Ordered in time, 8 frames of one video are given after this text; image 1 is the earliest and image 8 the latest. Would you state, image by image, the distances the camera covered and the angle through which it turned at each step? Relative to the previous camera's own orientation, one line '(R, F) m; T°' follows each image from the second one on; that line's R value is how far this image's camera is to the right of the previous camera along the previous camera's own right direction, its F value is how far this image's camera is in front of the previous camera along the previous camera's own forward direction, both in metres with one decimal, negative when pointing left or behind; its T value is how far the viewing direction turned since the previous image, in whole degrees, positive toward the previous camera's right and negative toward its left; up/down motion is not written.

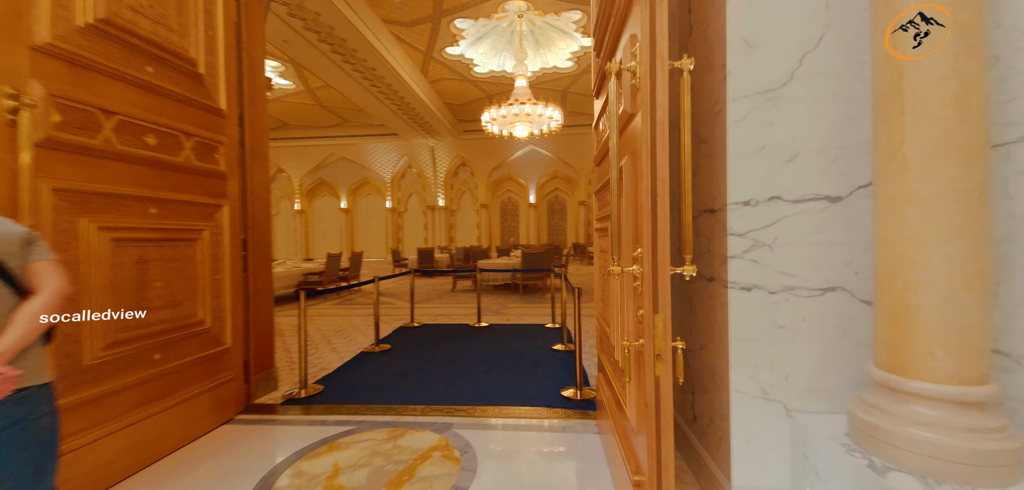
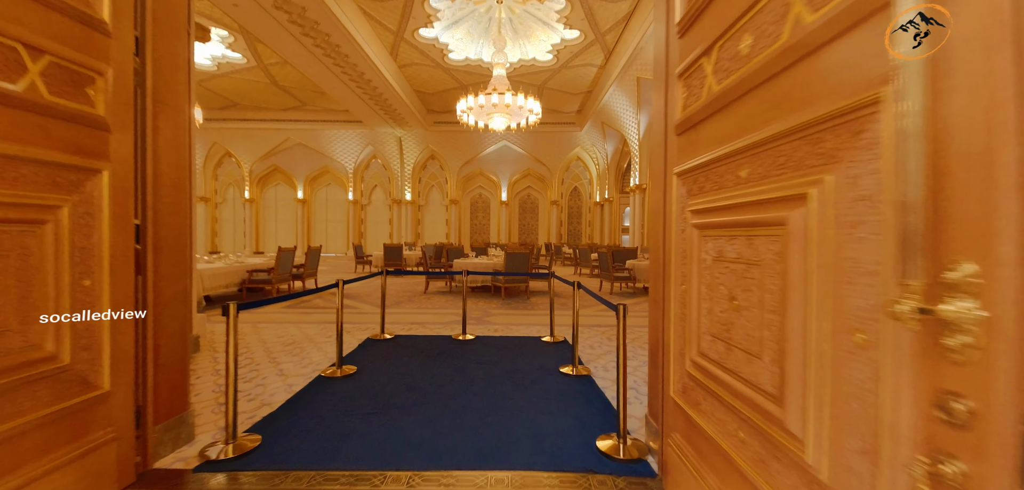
(-0.3, +0.8) m; +5°
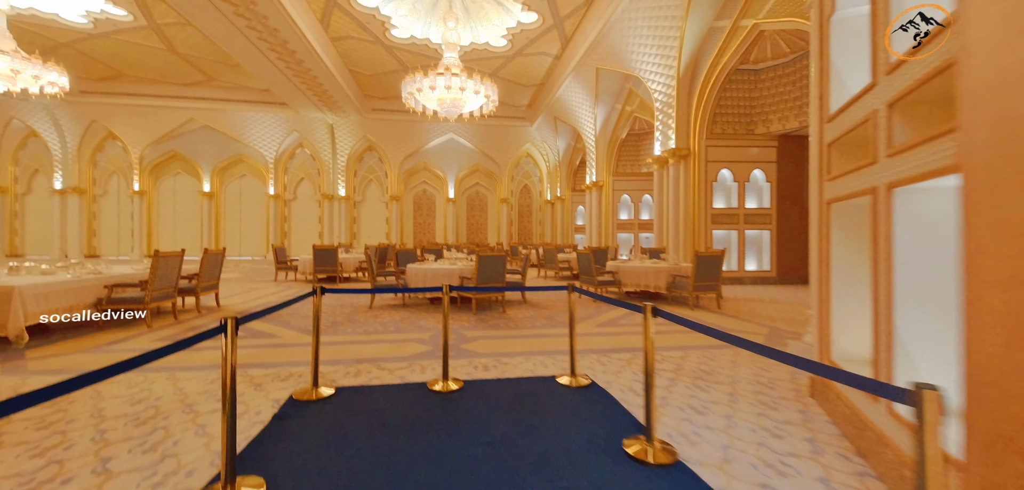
(-0.4, +1.2) m; +9°
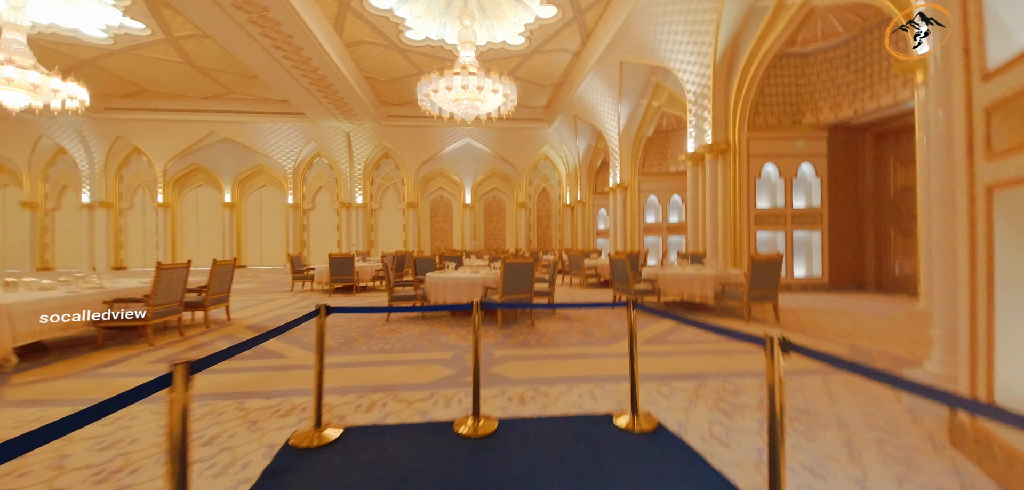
(-0.1, +0.5) m; -2°
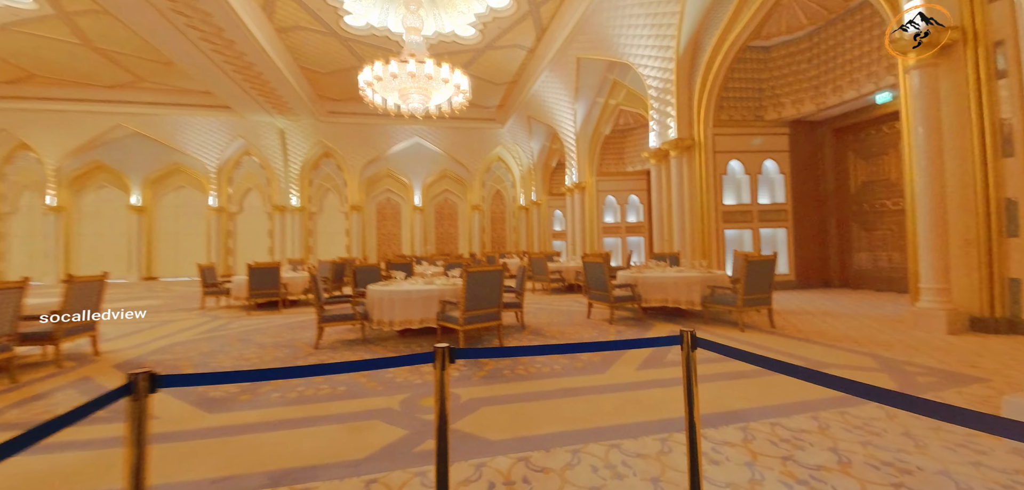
(-0.1, +0.8) m; +7°
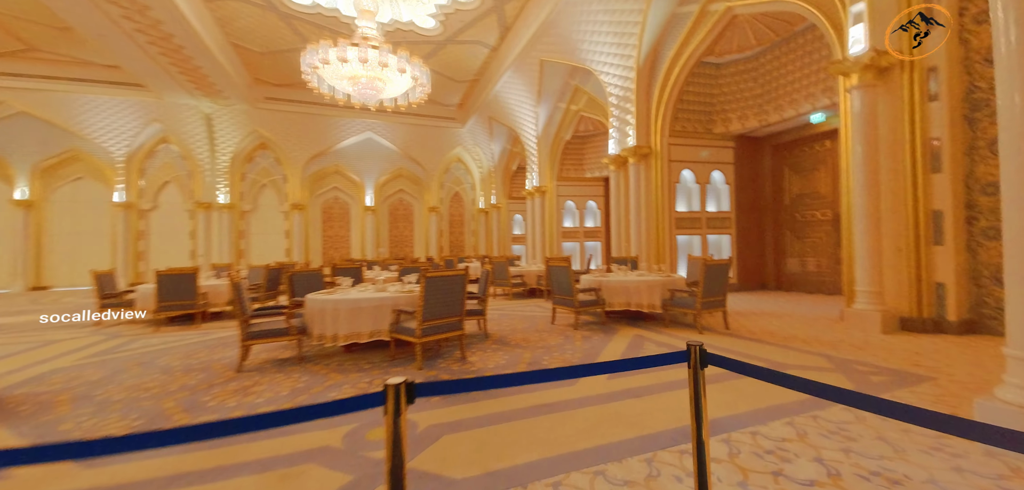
(-0.1, +0.3) m; +6°
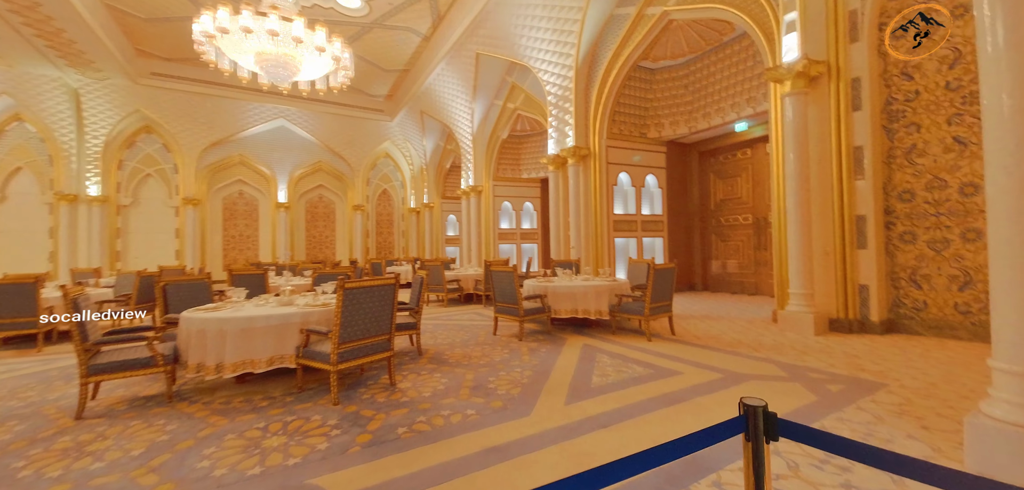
(0.0, +0.4) m; +9°
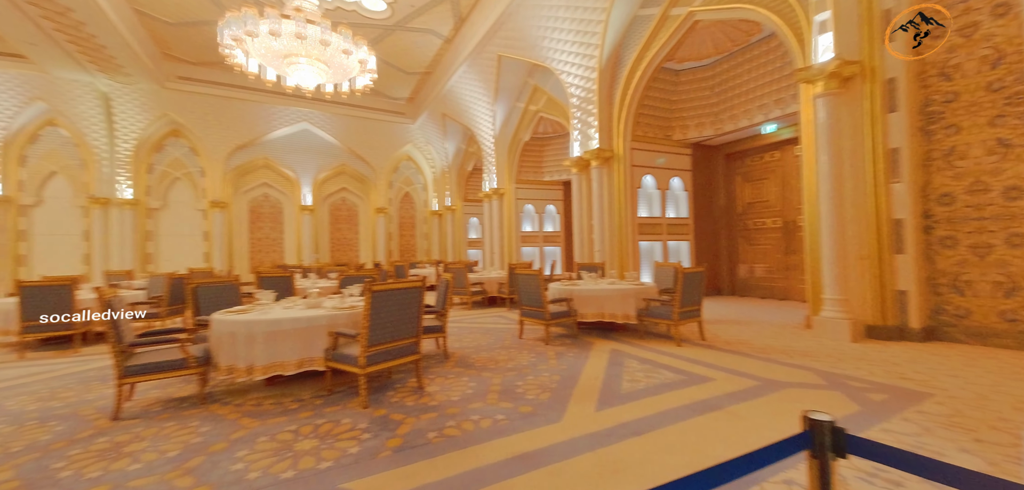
(-0.1, +0.1) m; -2°
